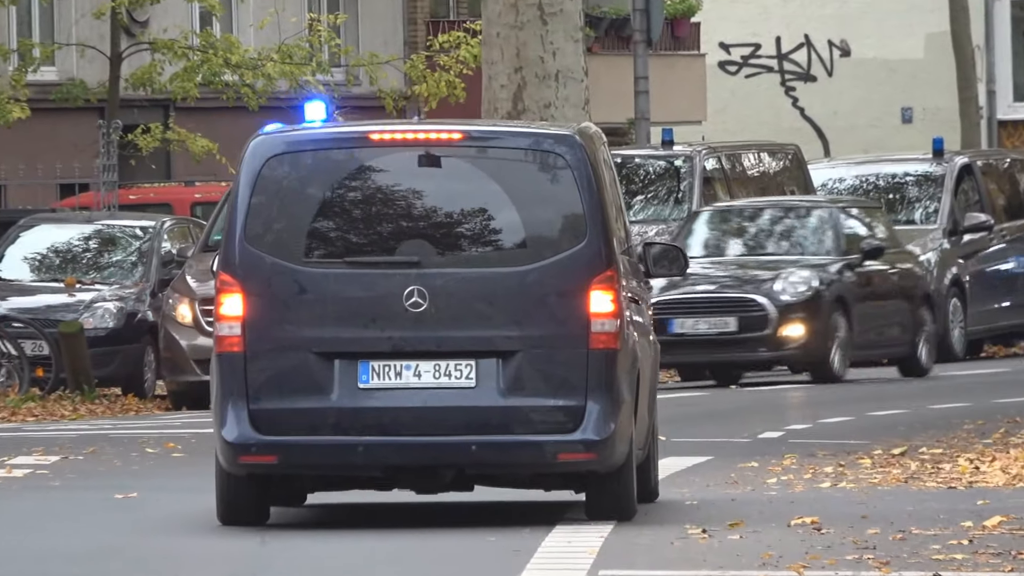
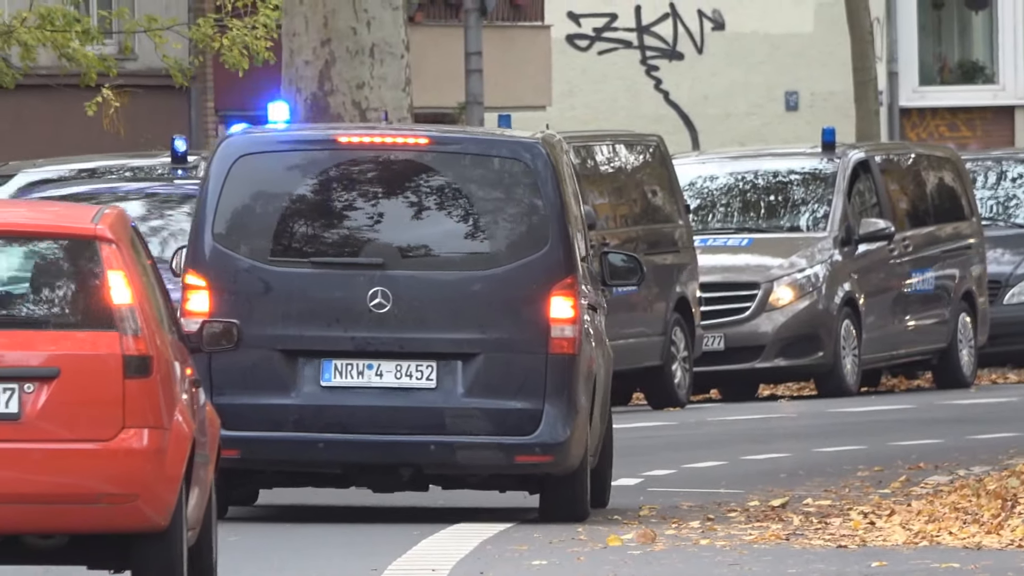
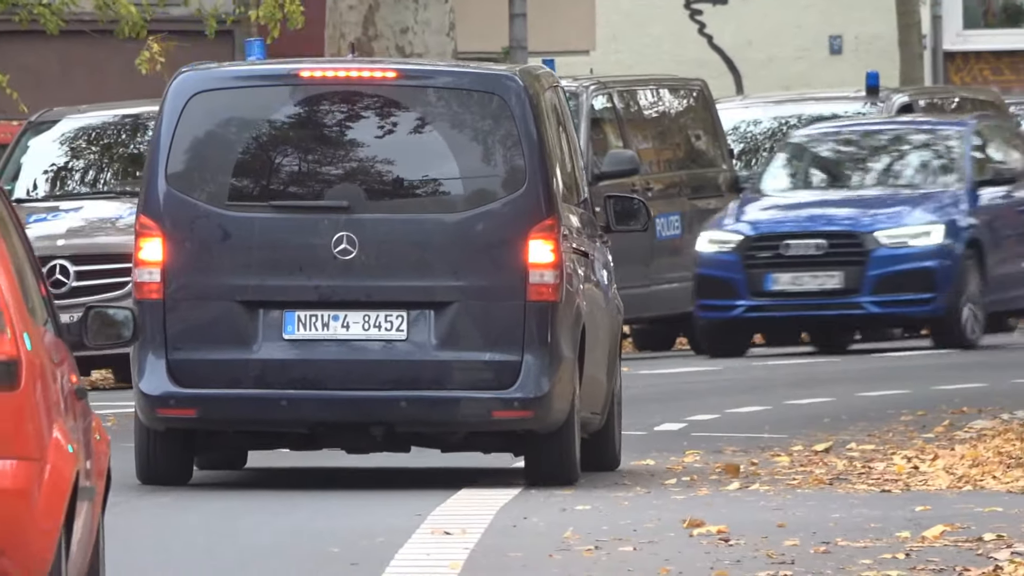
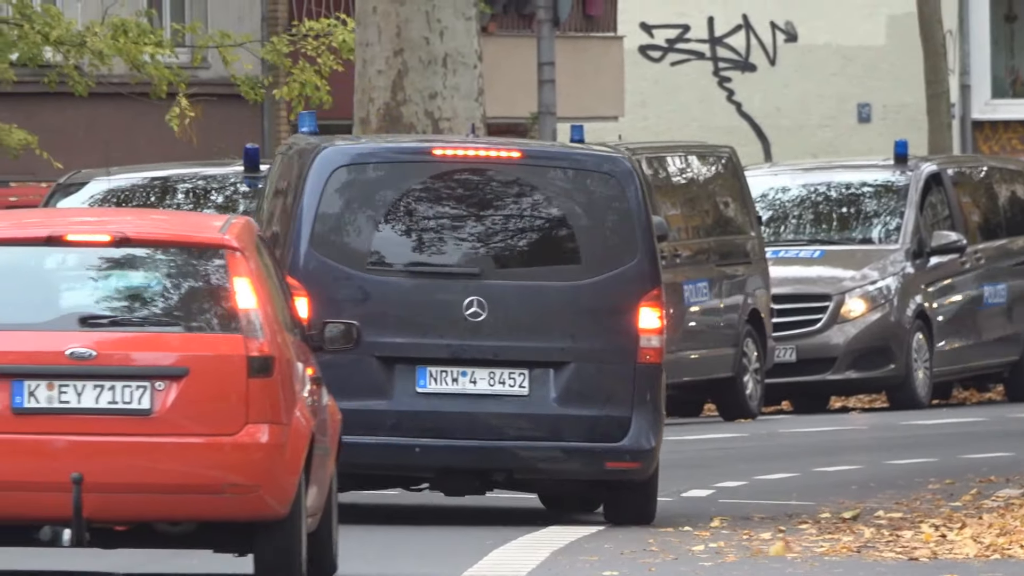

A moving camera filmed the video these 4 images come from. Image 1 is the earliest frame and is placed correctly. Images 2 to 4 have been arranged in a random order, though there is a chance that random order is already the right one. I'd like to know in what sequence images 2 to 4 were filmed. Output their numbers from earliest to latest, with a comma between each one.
3, 2, 4
